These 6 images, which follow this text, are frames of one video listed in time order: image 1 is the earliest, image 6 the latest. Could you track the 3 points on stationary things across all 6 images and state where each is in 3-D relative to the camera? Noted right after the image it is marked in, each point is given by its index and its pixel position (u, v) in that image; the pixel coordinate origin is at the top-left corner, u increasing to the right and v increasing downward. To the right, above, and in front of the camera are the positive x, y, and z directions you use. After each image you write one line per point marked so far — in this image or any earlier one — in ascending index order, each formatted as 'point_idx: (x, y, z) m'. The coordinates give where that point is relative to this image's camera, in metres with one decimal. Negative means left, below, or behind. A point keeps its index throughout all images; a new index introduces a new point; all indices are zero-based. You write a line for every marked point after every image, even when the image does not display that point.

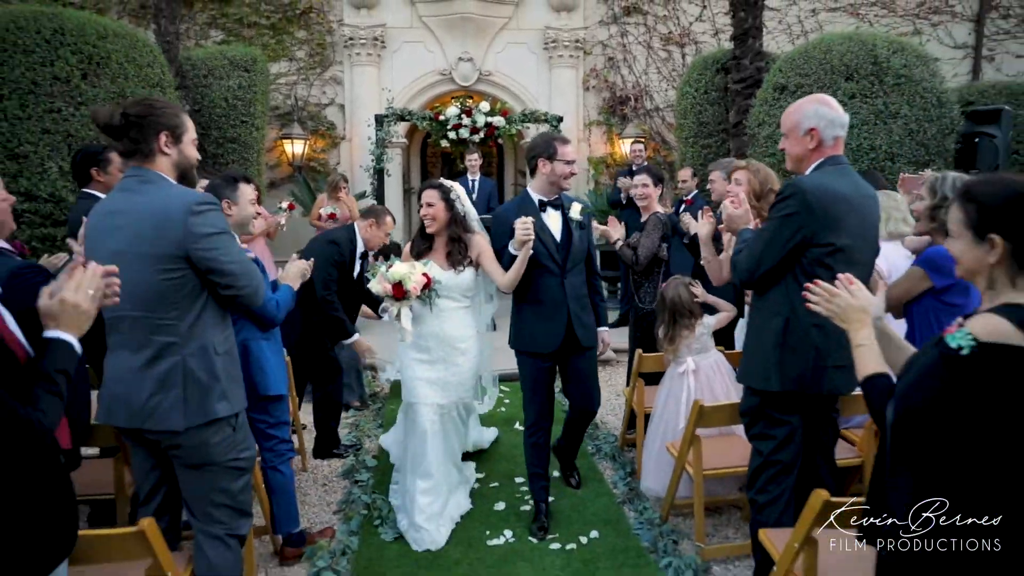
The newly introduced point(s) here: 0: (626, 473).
0: (+0.7, -1.1, +4.6) m
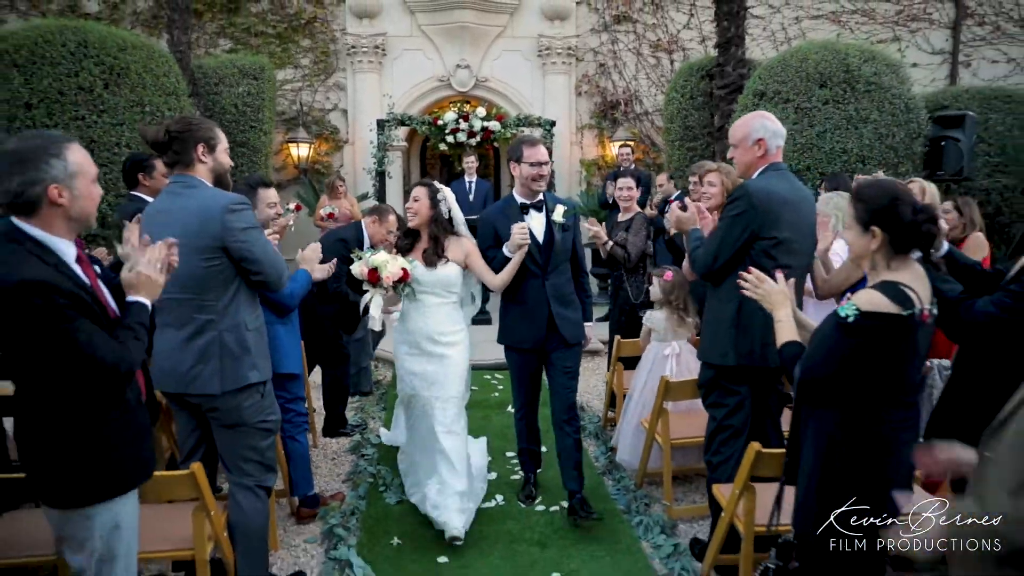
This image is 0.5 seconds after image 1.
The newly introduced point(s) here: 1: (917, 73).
0: (+0.6, -1.1, +5.1) m
1: (+6.1, +3.2, +11.4) m
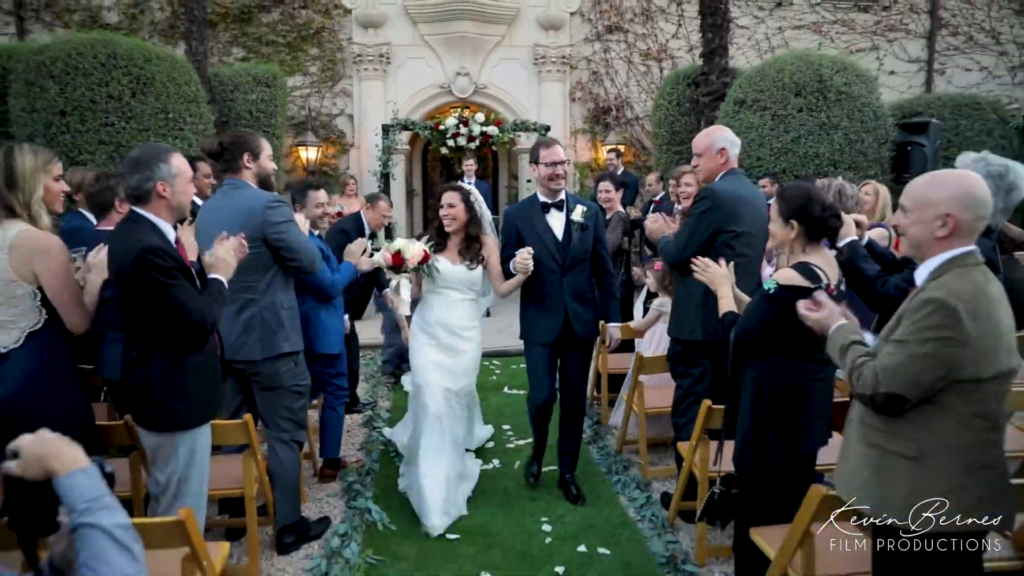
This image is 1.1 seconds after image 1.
0: (+0.6, -1.0, +5.6) m
1: (+6.0, +3.3, +12.0) m
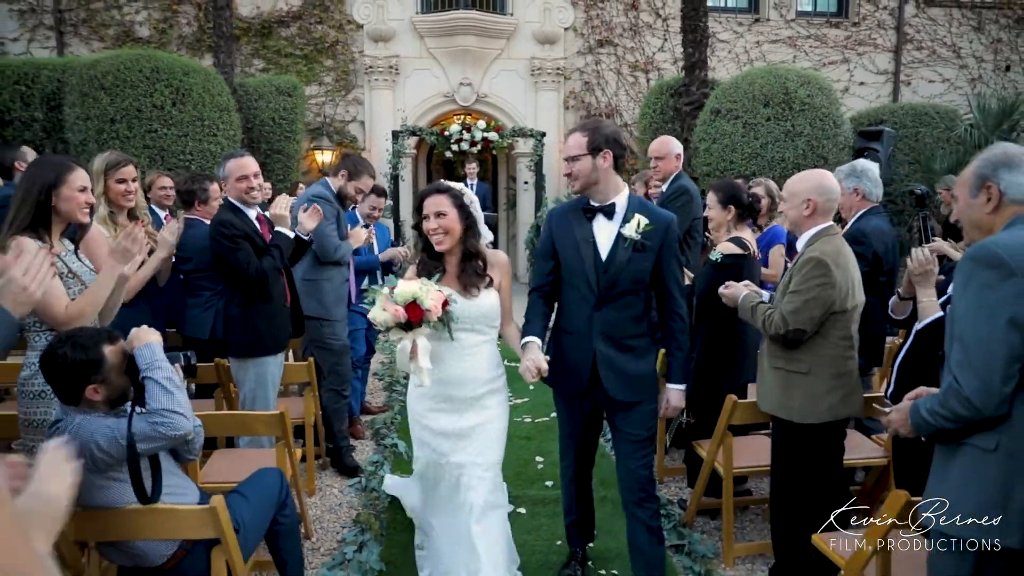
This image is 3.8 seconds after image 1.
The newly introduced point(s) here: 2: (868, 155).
0: (+0.6, -0.9, +6.6) m
1: (+6.0, +3.4, +13.0) m
2: (+3.8, +1.4, +8.2) m
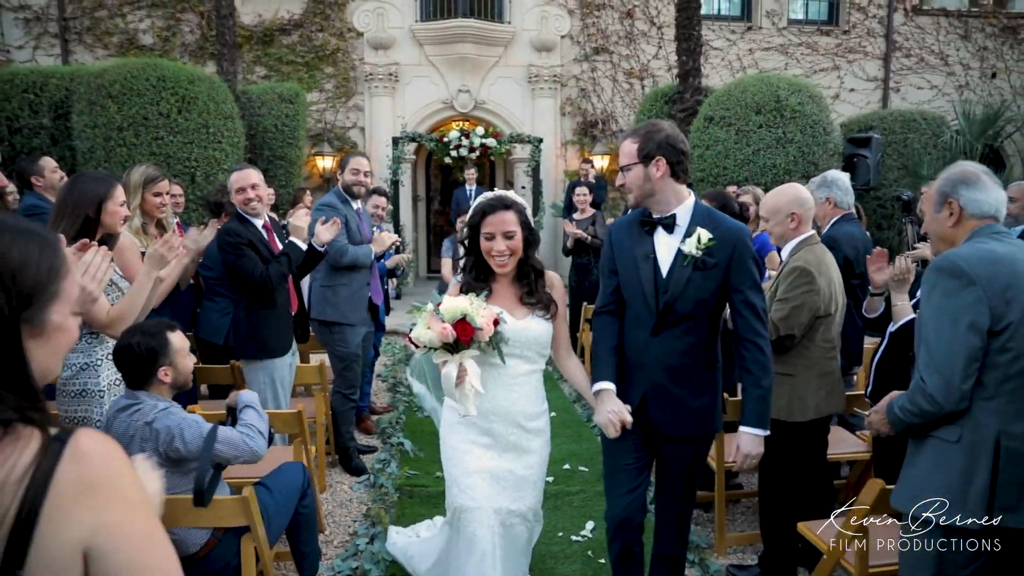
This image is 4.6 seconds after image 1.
0: (+0.6, -0.9, +6.8) m
1: (+5.9, +3.3, +13.3) m
2: (+3.8, +1.4, +8.4) m
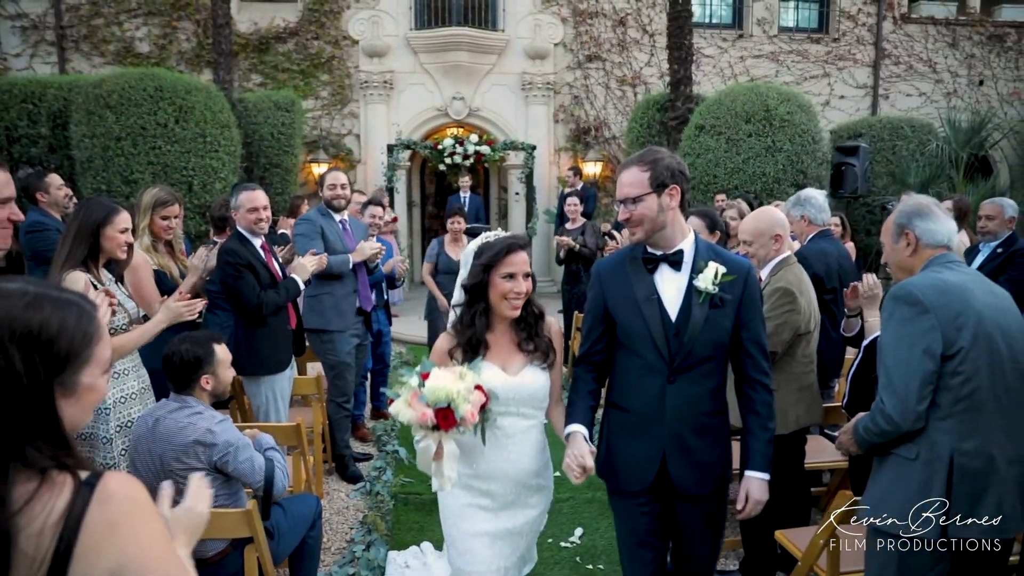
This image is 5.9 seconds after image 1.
0: (+0.5, -1.0, +7.0) m
1: (+5.8, +3.2, +13.5) m
2: (+3.7, +1.3, +8.6) m
